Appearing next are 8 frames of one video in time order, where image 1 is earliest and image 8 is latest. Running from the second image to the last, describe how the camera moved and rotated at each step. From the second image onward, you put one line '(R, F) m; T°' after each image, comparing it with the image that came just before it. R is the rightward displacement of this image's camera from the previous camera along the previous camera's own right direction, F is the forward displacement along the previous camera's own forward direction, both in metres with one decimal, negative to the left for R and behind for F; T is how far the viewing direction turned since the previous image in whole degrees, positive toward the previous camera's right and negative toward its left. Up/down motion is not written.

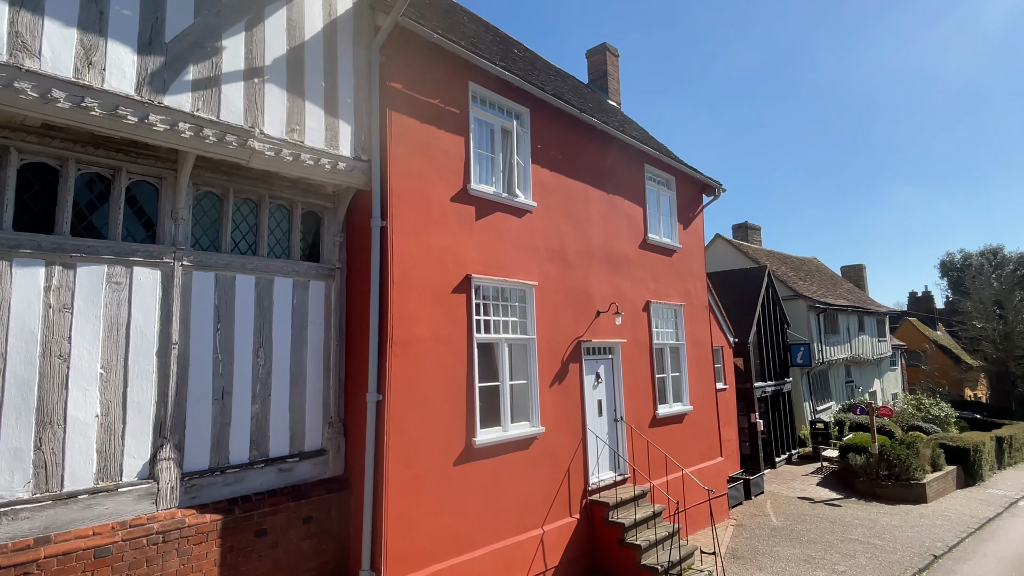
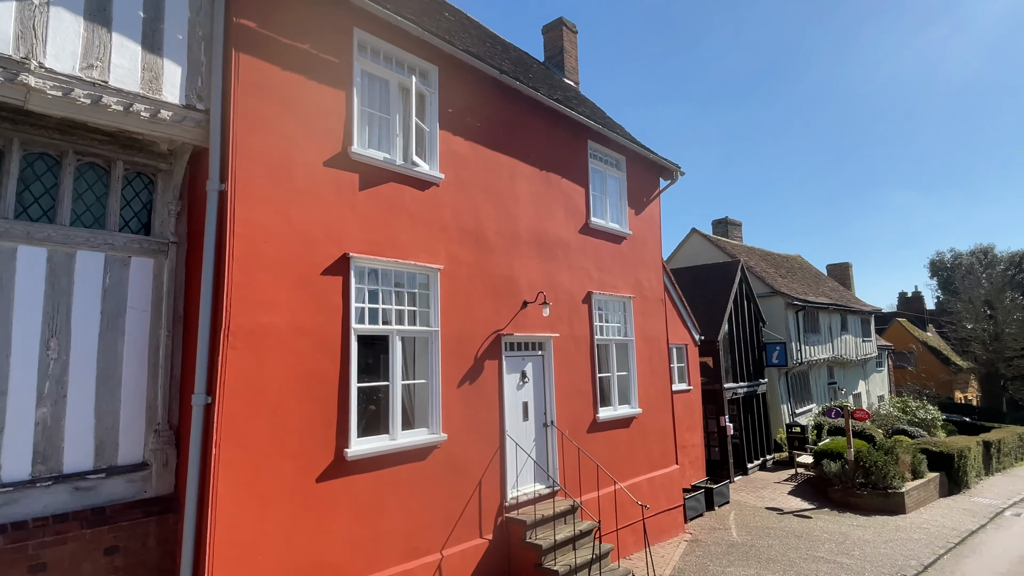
(+1.0, +1.1) m; 0°
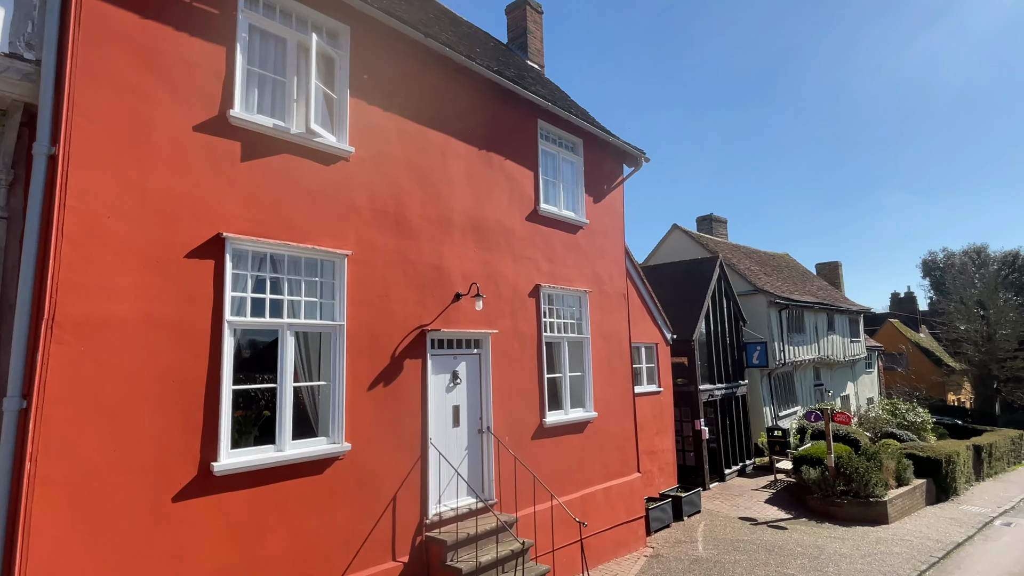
(+0.7, +0.8) m; 0°
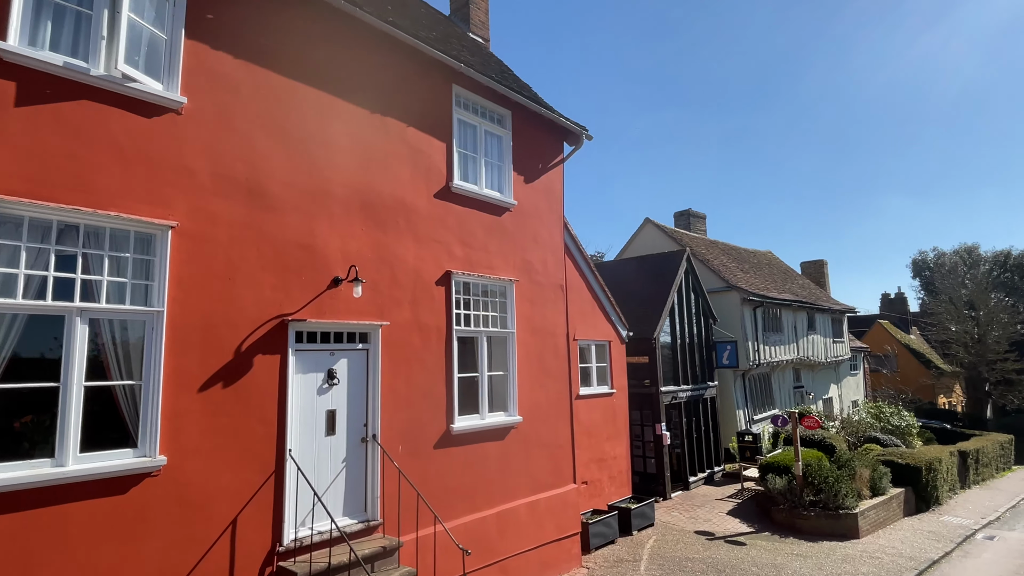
(+1.0, +1.0) m; 0°
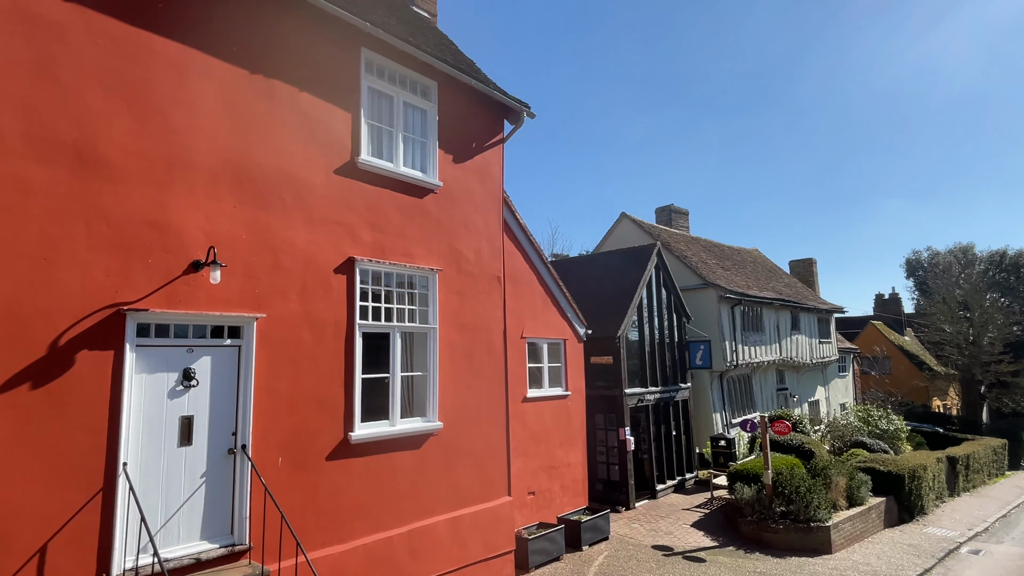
(+0.9, +0.8) m; 0°
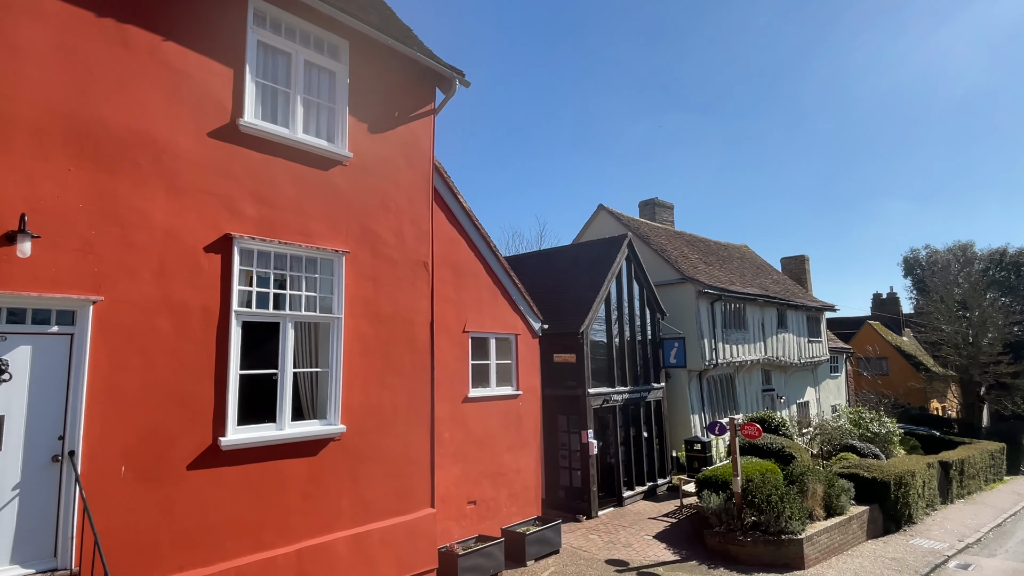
(+0.9, +0.9) m; 0°
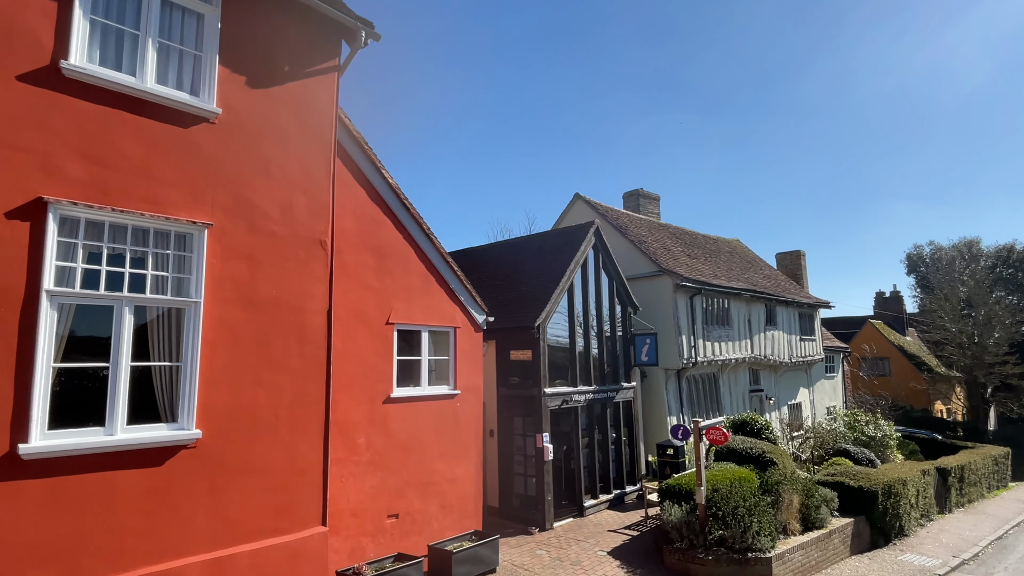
(+1.0, +1.0) m; -1°
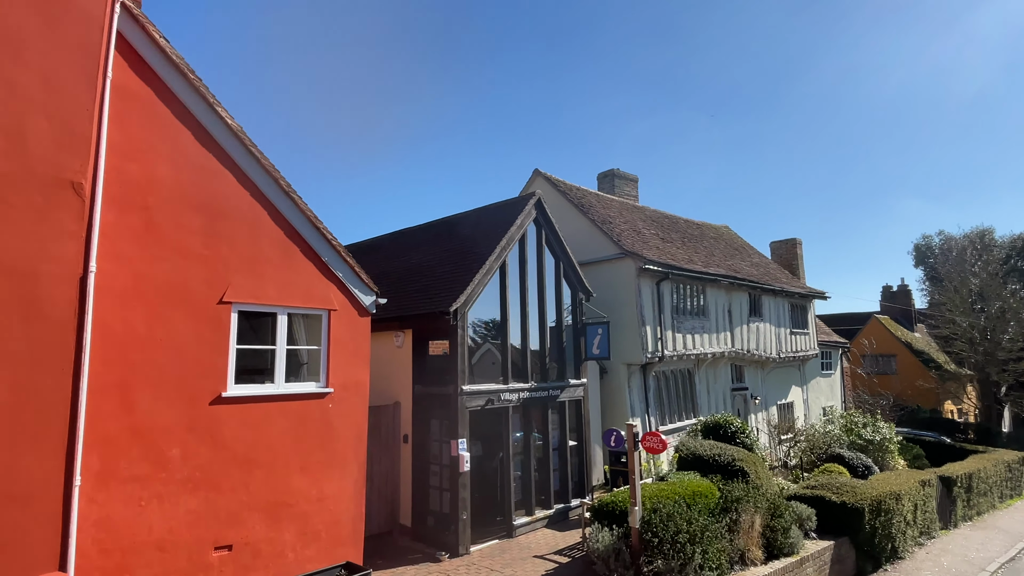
(+1.4, +1.7) m; -1°
